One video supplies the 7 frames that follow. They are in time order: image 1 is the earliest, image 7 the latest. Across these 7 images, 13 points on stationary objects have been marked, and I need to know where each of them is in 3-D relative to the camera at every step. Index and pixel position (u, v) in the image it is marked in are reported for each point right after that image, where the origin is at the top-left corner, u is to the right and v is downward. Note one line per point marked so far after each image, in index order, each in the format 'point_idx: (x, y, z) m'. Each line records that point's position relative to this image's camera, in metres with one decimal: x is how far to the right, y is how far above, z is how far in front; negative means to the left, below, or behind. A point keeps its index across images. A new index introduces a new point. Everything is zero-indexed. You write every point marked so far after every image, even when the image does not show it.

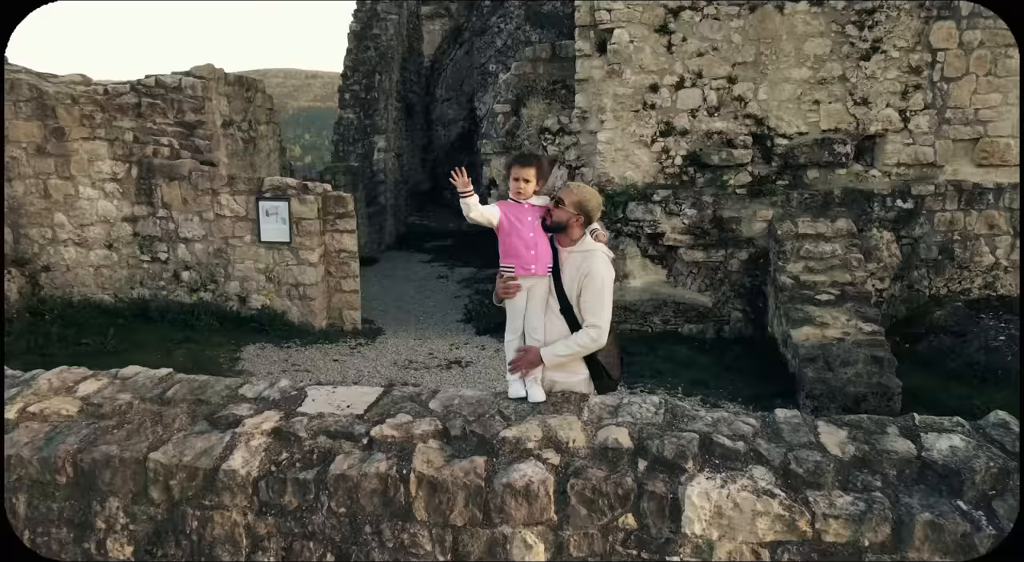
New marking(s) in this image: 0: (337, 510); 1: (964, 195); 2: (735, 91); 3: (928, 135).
0: (-0.3, -0.4, +1.3) m
1: (+1.7, +0.3, +3.0) m
2: (+0.9, +0.8, +3.1) m
3: (+1.6, +0.6, +3.0) m
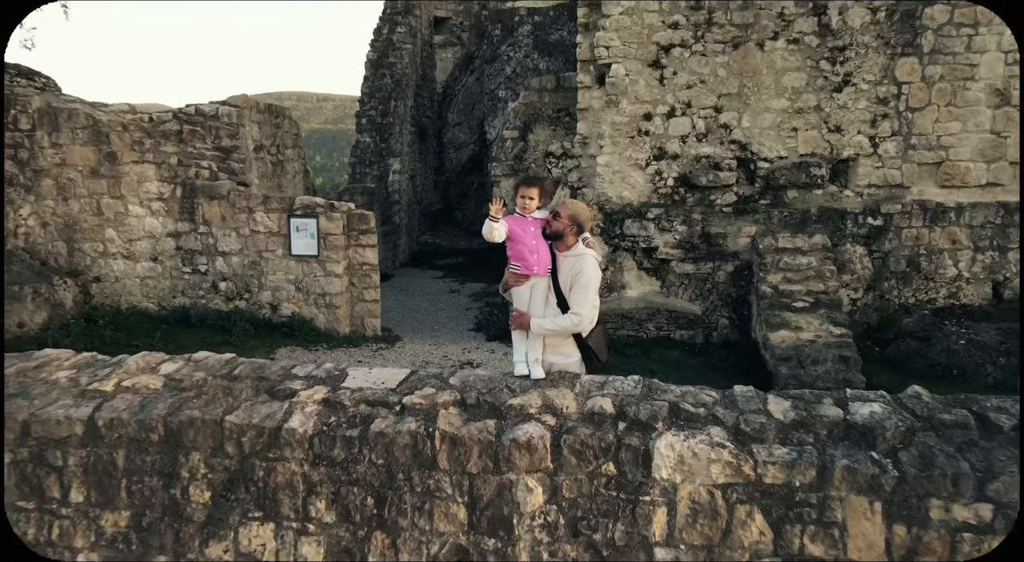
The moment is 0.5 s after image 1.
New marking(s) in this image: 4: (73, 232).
0: (-0.3, -0.4, +1.6) m
1: (+1.8, +0.3, +3.3) m
2: (+0.9, +0.7, +3.5) m
3: (+1.7, +0.5, +3.3) m
4: (-2.1, +0.2, +3.8) m
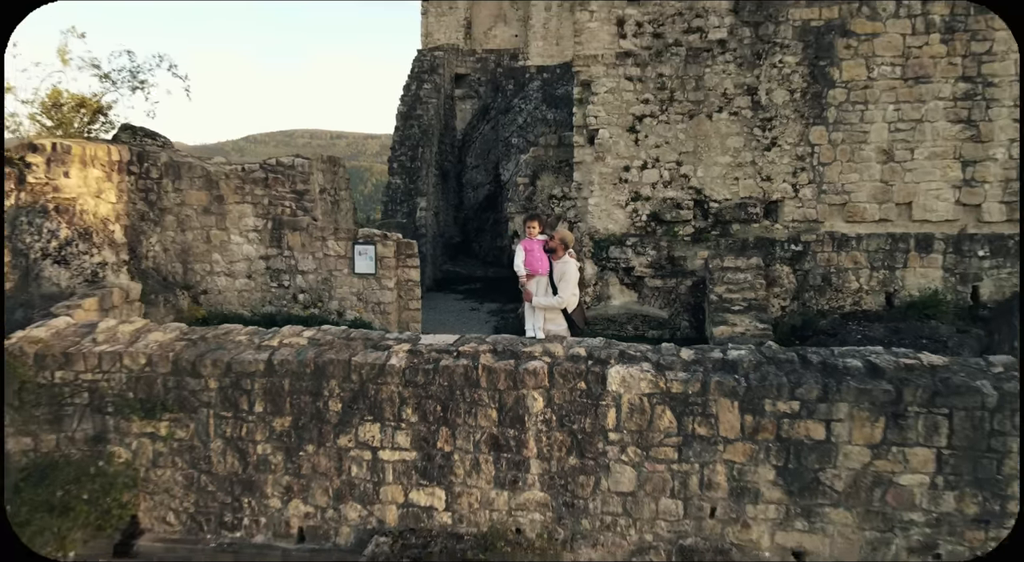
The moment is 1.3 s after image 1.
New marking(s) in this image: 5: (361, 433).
0: (-0.2, -0.4, +2.7) m
1: (+1.8, +0.2, +4.4) m
2: (+1.0, +0.7, +4.6) m
3: (+1.7, +0.5, +4.4) m
4: (-2.1, +0.2, +4.9) m
5: (-0.5, -0.5, +2.7) m
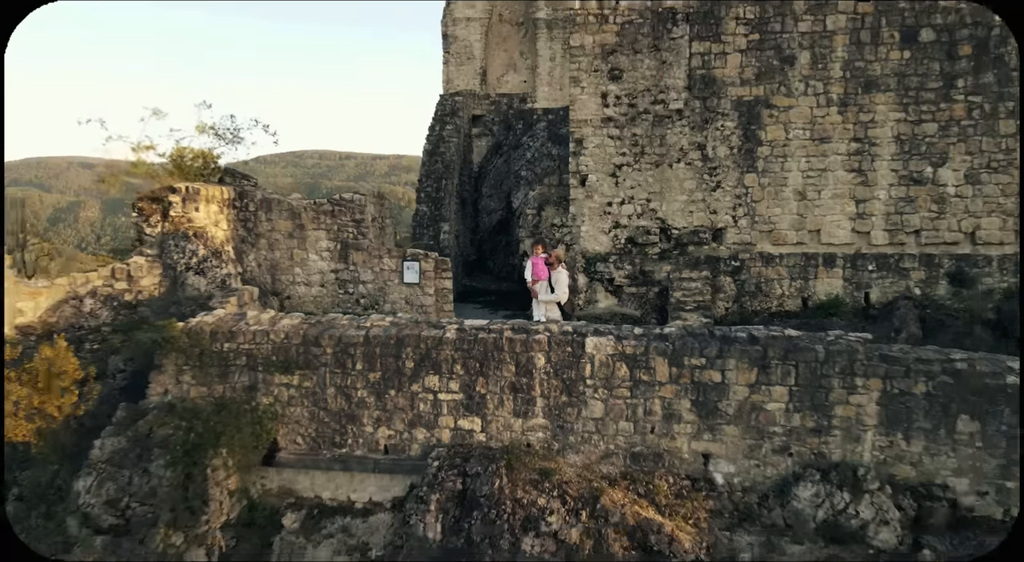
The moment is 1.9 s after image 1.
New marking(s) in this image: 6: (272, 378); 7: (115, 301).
0: (-0.2, -0.4, +4.1) m
1: (+1.9, +0.2, +5.8) m
2: (+1.1, +0.6, +6.1) m
3: (+1.8, +0.4, +5.9) m
4: (-2.0, +0.1, +6.4) m
5: (-0.5, -0.6, +4.2) m
6: (-1.4, -0.6, +4.4) m
7: (-2.7, -0.1, +5.2) m
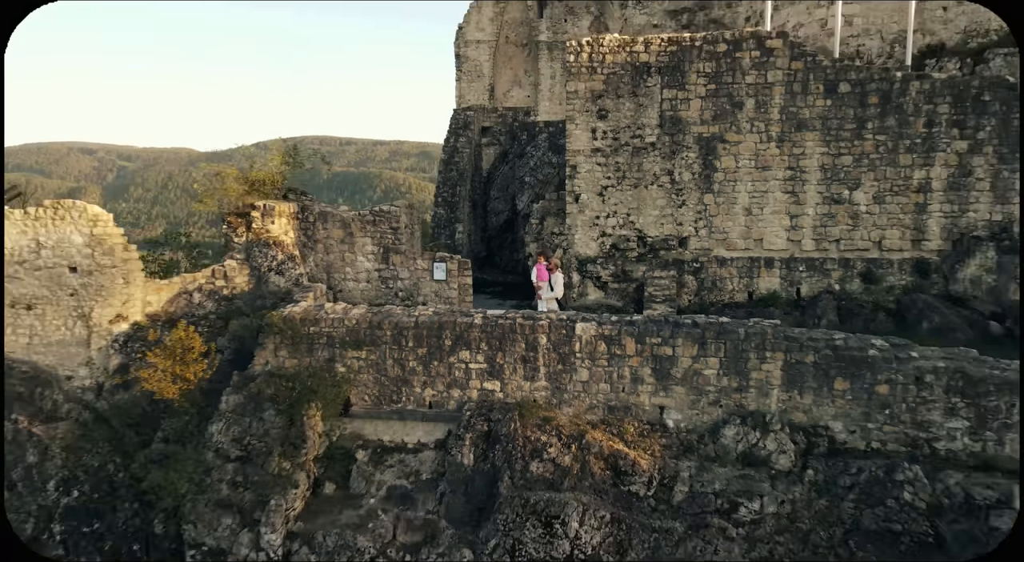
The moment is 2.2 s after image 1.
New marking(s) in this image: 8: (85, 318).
0: (-0.1, -0.4, +5.7) m
1: (+2.0, +0.2, +7.4) m
2: (+1.2, +0.6, +7.6) m
3: (+1.9, +0.4, +7.4) m
4: (-1.9, +0.1, +7.9) m
5: (-0.4, -0.6, +5.8) m
6: (-1.3, -0.6, +5.9) m
7: (-2.6, -0.1, +6.8) m
8: (-3.6, -0.3, +6.4) m
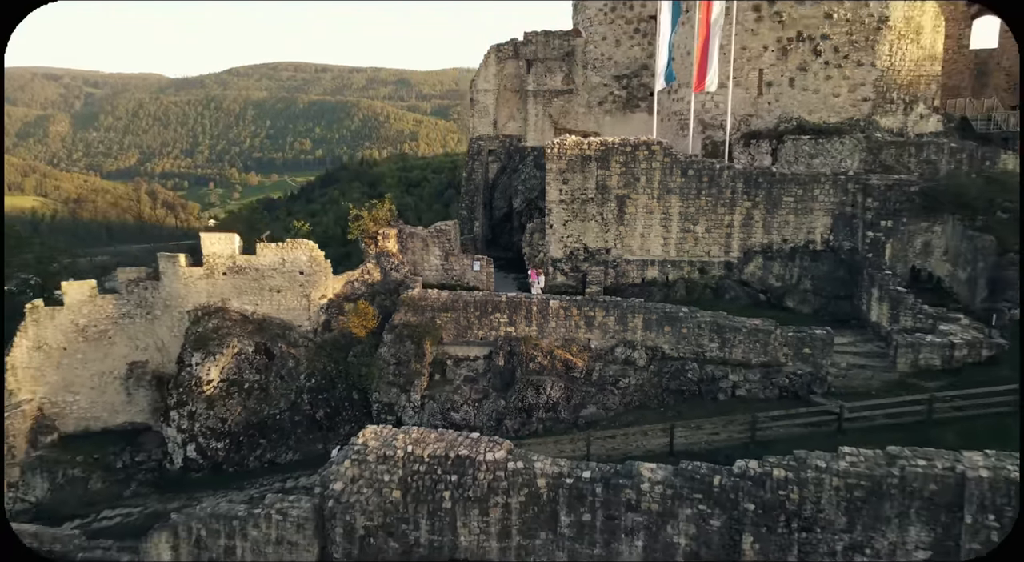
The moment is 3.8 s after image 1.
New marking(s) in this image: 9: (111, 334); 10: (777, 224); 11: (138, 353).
0: (0.0, -0.4, +12.1) m
1: (+2.1, +0.4, +13.8) m
2: (+1.2, +0.8, +14.0) m
3: (+2.0, +0.6, +13.8) m
4: (-1.8, +0.3, +14.3) m
5: (-0.3, -0.5, +12.2) m
6: (-1.2, -0.5, +12.3) m
7: (-2.5, 0.0, +13.1) m
8: (-3.5, -0.3, +12.7) m
9: (-6.9, -0.9, +13.0) m
10: (+4.6, +1.0, +13.1) m
11: (-6.5, -1.2, +13.2) m
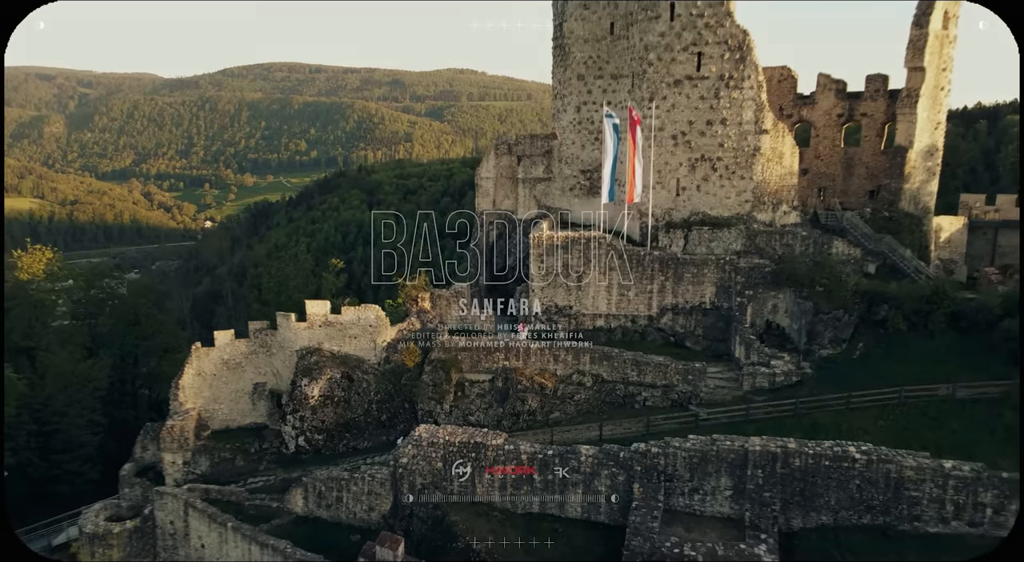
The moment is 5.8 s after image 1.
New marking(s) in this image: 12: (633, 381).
0: (-0.1, -1.6, +18.9) m
1: (+1.9, -0.9, +20.6) m
2: (+1.1, -0.4, +20.8) m
3: (+1.8, -0.7, +20.6) m
4: (-2.0, -0.9, +21.0) m
5: (-0.4, -1.8, +19.0) m
6: (-1.3, -1.8, +19.1) m
7: (-2.7, -1.3, +19.9) m
8: (-3.6, -1.5, +19.5) m
9: (-7.0, -2.2, +19.8) m
10: (+4.5, -0.3, +20.0) m
11: (-6.6, -2.5, +19.9) m
12: (+2.9, -2.4, +18.4) m
